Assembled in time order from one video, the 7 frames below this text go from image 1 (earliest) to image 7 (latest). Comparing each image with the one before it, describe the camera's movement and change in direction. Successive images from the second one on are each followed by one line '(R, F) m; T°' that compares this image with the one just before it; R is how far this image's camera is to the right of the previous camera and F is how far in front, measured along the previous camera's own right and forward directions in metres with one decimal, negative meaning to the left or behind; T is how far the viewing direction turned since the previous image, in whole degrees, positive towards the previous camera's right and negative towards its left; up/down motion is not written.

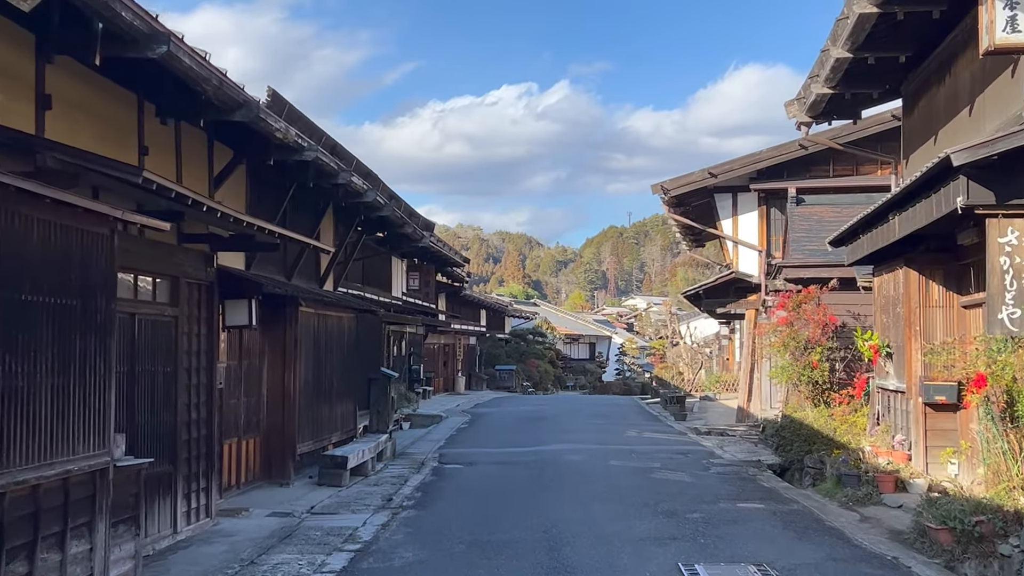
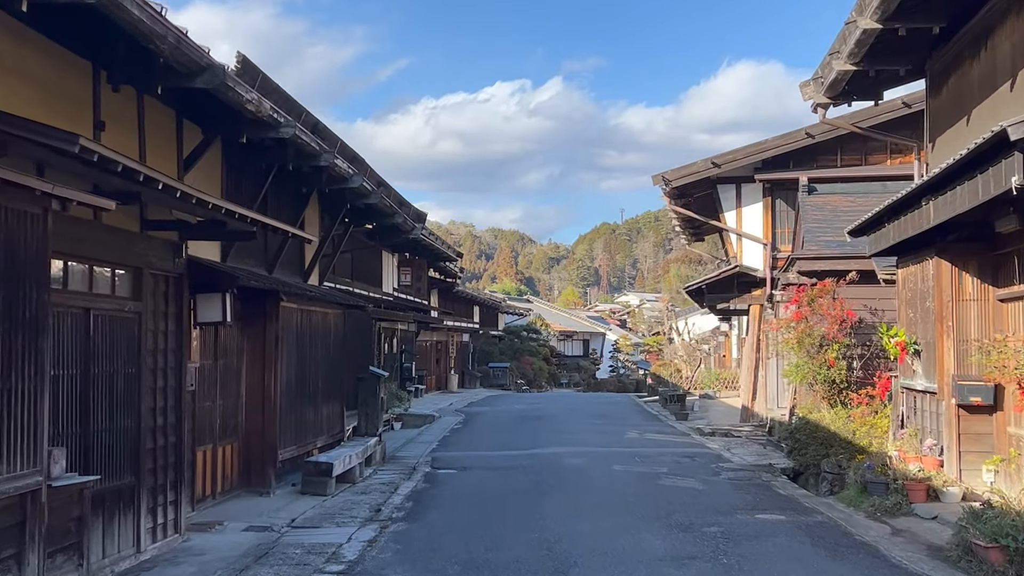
(0.0, +0.8) m; 0°
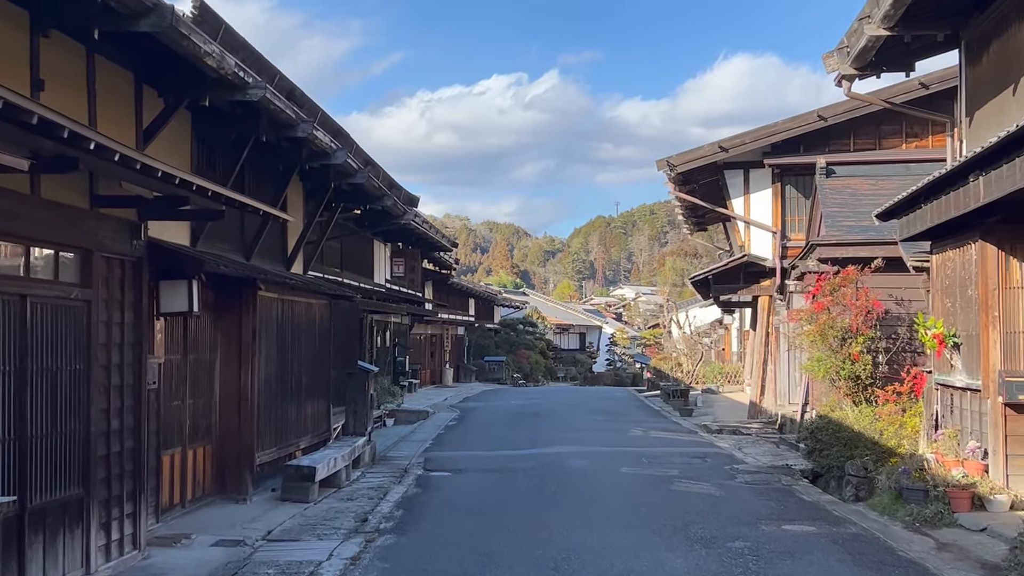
(0.0, +0.9) m; 0°
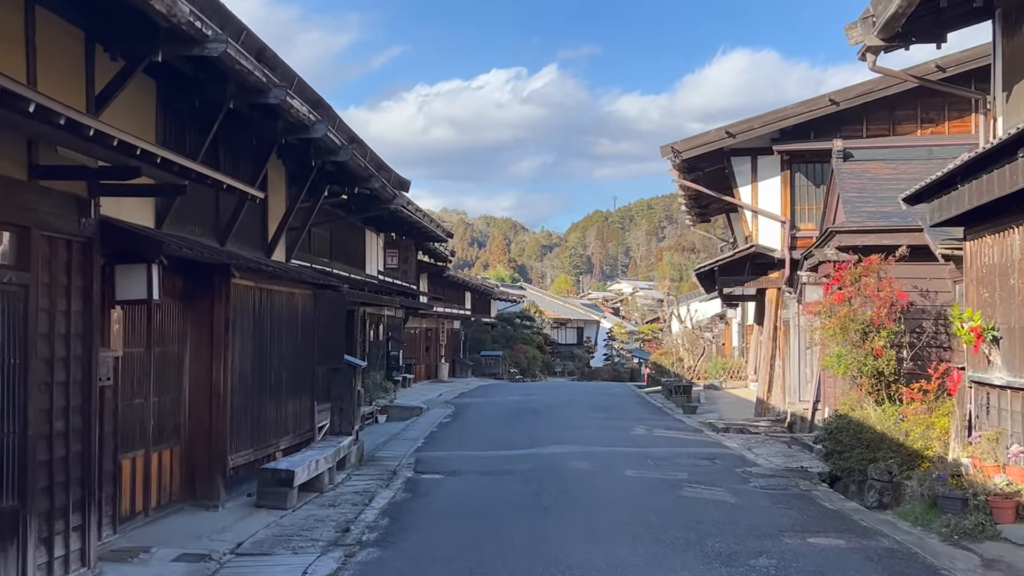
(0.0, +0.8) m; 0°
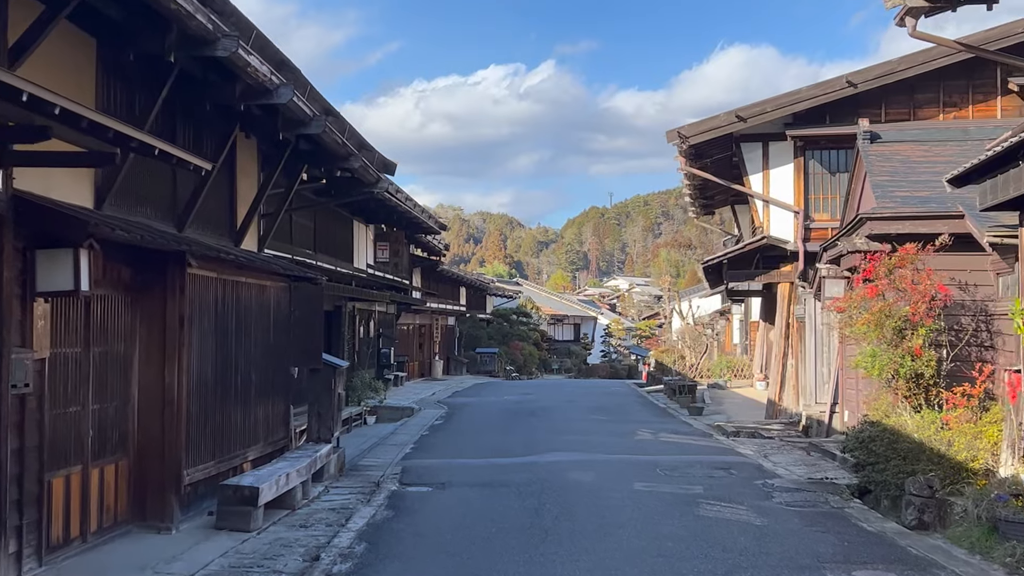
(0.0, +1.0) m; 0°
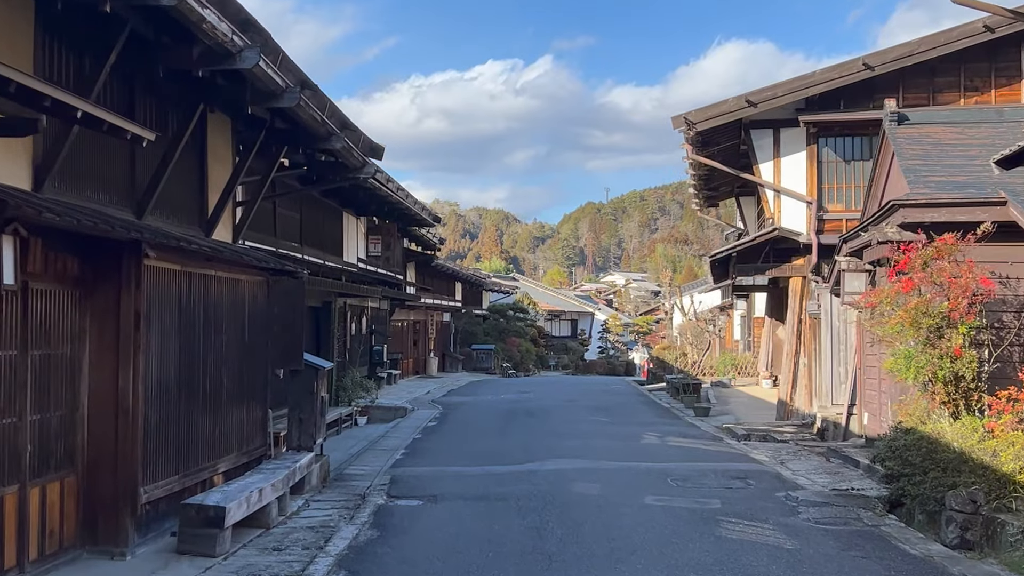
(0.0, +0.8) m; 0°
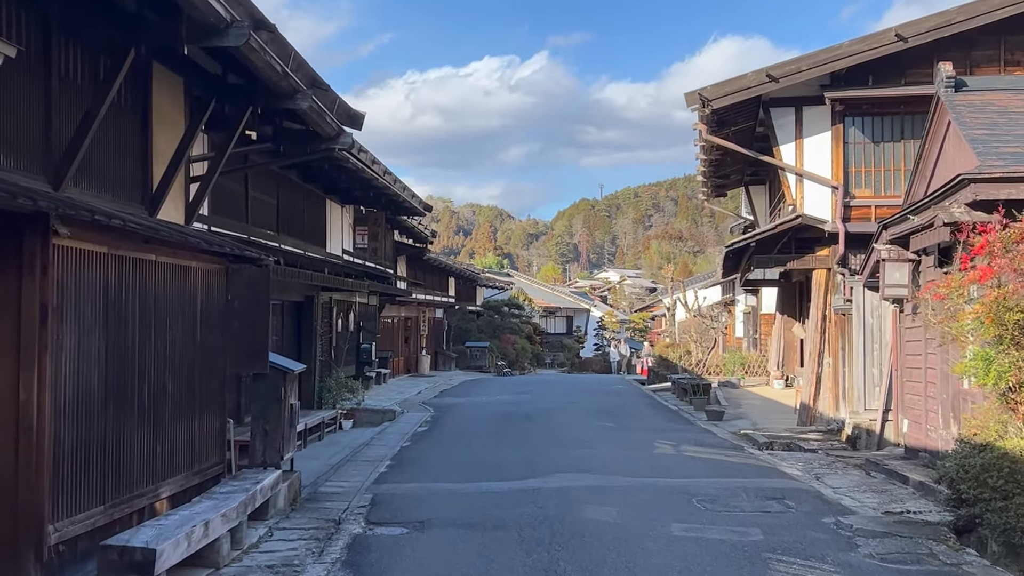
(0.0, +1.3) m; 0°
